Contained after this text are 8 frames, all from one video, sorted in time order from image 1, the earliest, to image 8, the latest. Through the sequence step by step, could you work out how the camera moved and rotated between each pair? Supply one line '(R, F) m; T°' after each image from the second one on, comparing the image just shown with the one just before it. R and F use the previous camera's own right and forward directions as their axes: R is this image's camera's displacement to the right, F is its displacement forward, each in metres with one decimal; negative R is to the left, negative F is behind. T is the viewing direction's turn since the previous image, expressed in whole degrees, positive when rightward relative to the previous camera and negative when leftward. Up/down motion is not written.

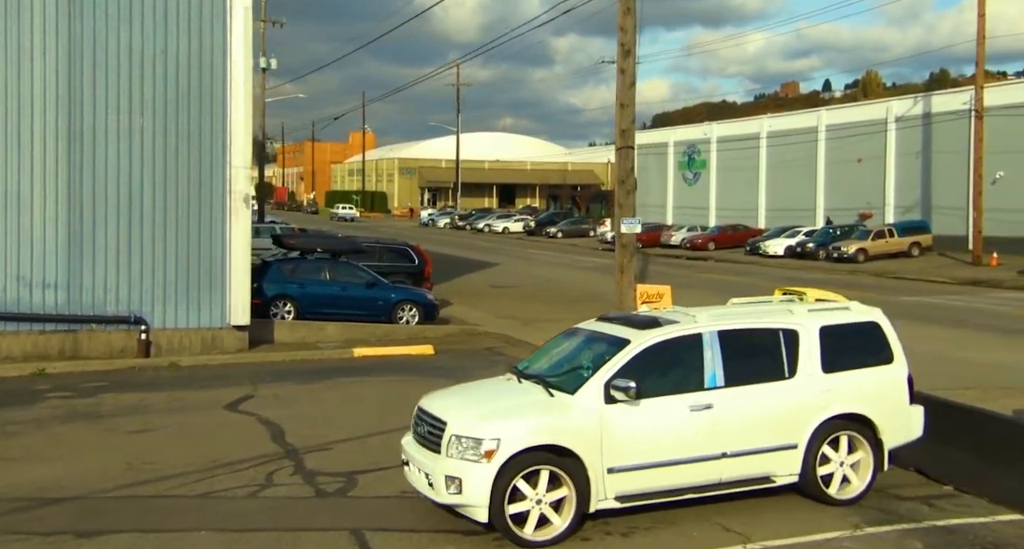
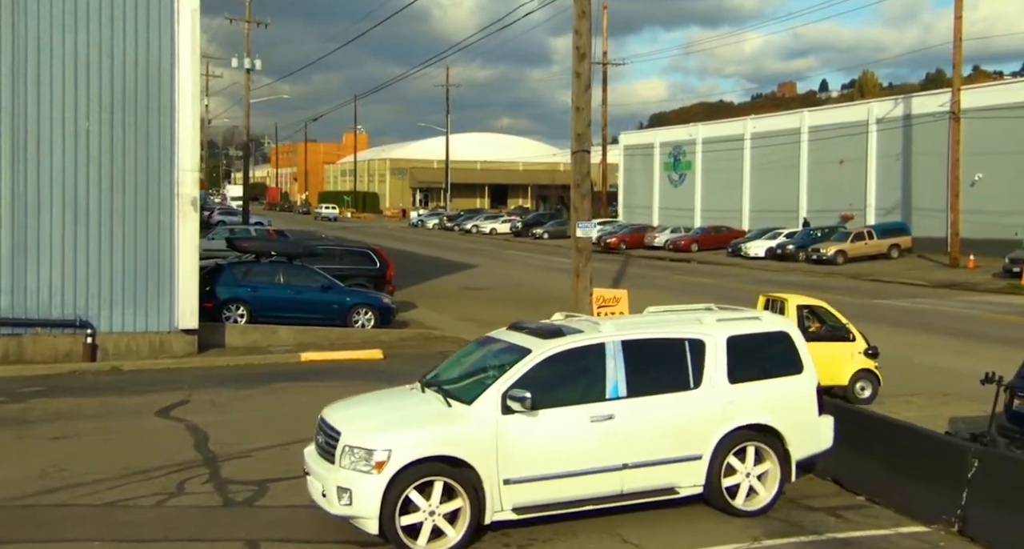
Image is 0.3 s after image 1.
(+0.9, +0.1) m; 0°
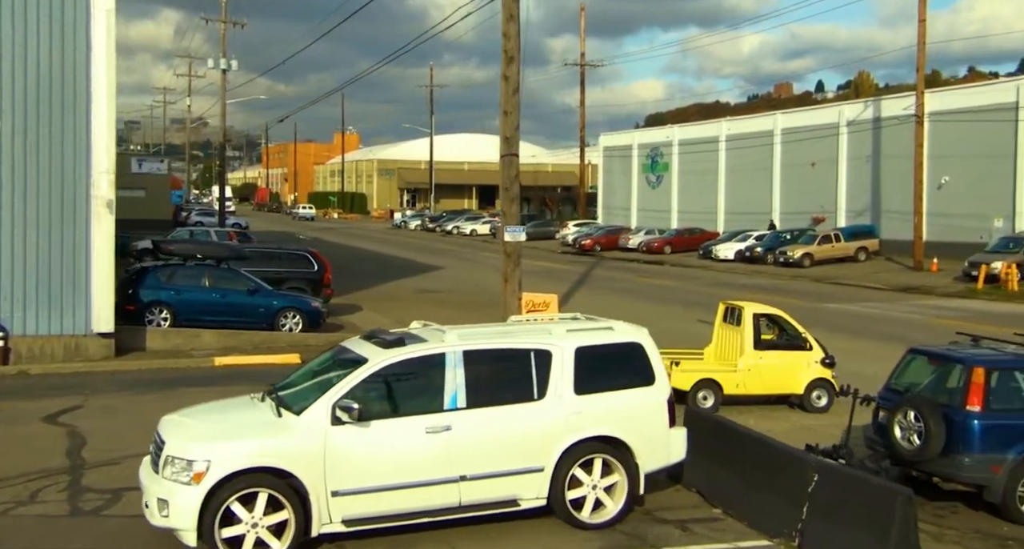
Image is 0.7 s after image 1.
(+1.5, +0.1) m; 0°
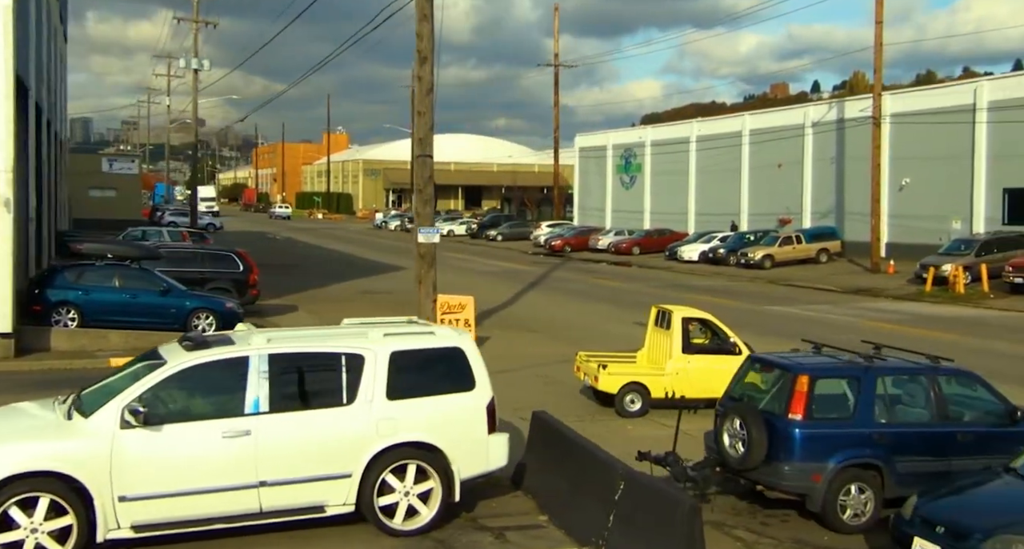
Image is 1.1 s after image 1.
(+1.8, +0.2) m; 0°
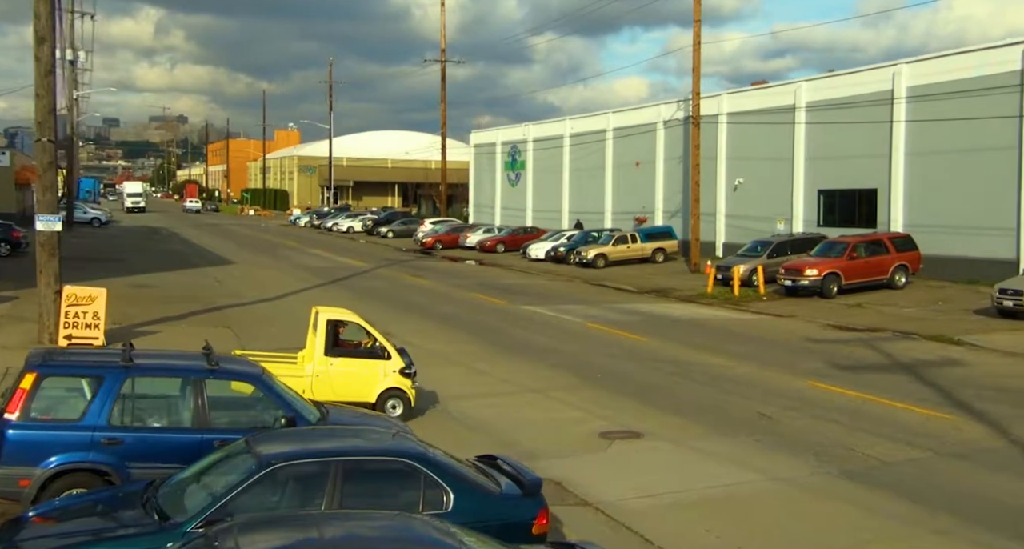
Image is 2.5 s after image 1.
(+7.1, +0.8) m; 0°
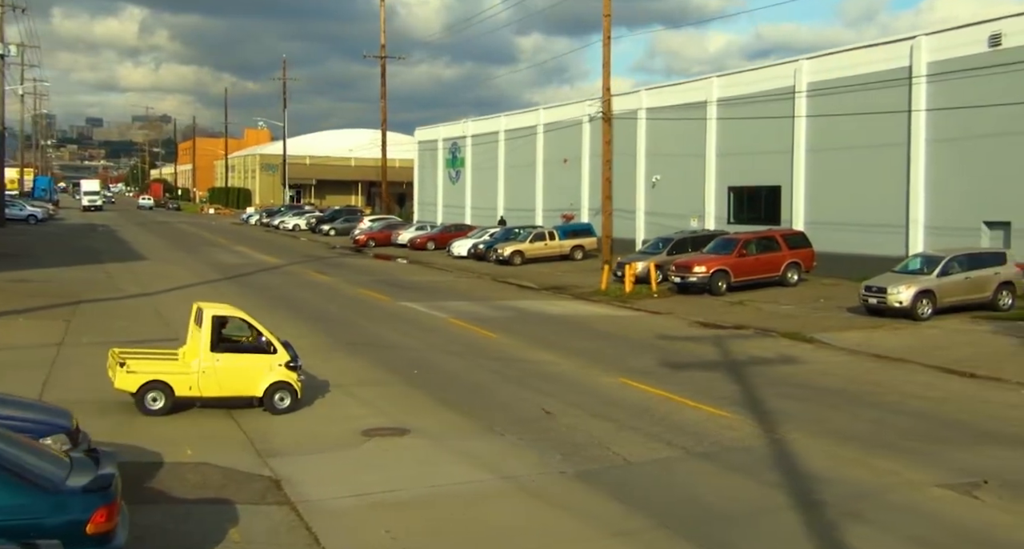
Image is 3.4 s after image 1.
(+3.0, +0.5) m; +1°
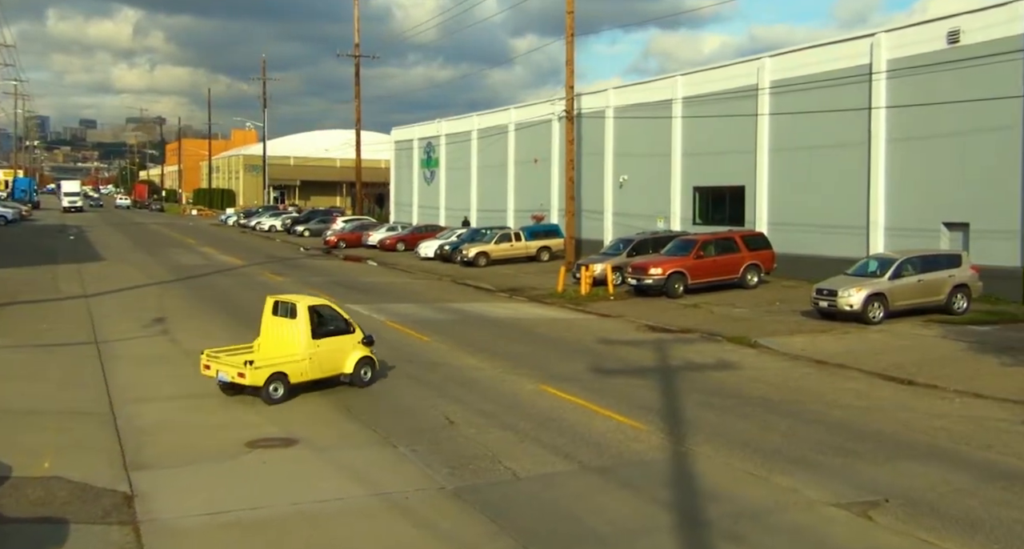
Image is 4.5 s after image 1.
(+1.3, +0.7) m; 0°
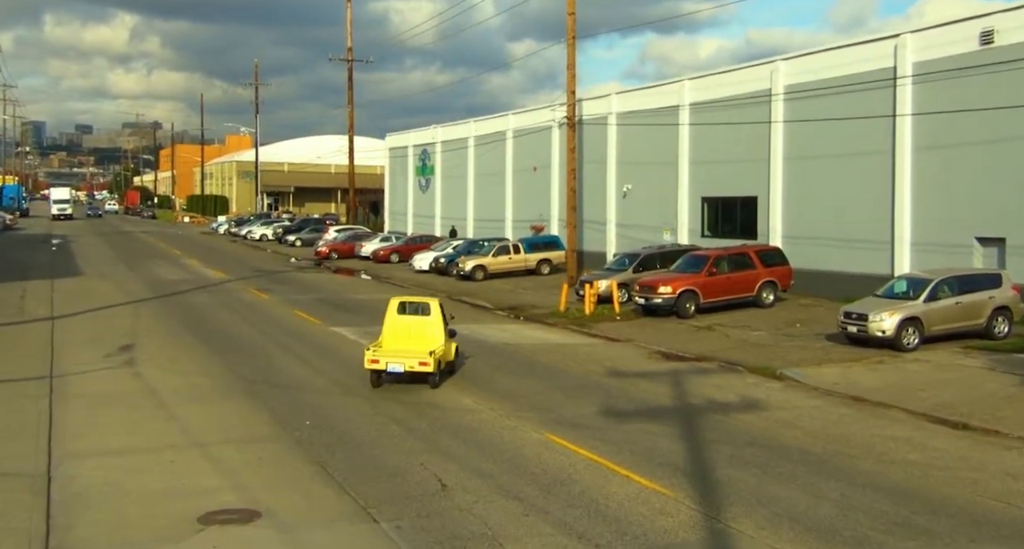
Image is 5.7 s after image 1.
(-0.1, +1.8) m; 0°
